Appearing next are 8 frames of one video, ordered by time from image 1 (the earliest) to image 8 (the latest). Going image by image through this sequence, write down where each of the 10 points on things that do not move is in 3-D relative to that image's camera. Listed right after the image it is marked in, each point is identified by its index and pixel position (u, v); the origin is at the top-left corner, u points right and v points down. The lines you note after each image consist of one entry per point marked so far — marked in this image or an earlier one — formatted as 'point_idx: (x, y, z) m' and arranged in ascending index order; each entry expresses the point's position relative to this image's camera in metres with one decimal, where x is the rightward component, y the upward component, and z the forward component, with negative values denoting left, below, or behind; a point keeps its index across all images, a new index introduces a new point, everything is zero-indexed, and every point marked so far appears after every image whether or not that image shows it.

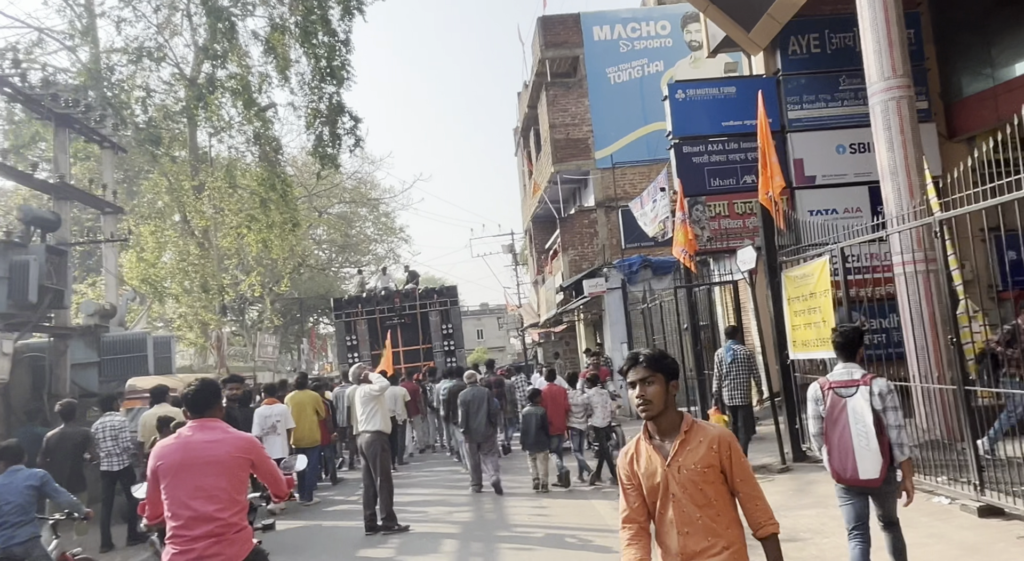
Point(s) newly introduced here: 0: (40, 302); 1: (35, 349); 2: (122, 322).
0: (-6.6, -0.3, +11.4) m
1: (-7.7, -1.1, +13.2) m
2: (-7.2, -0.8, +15.2) m
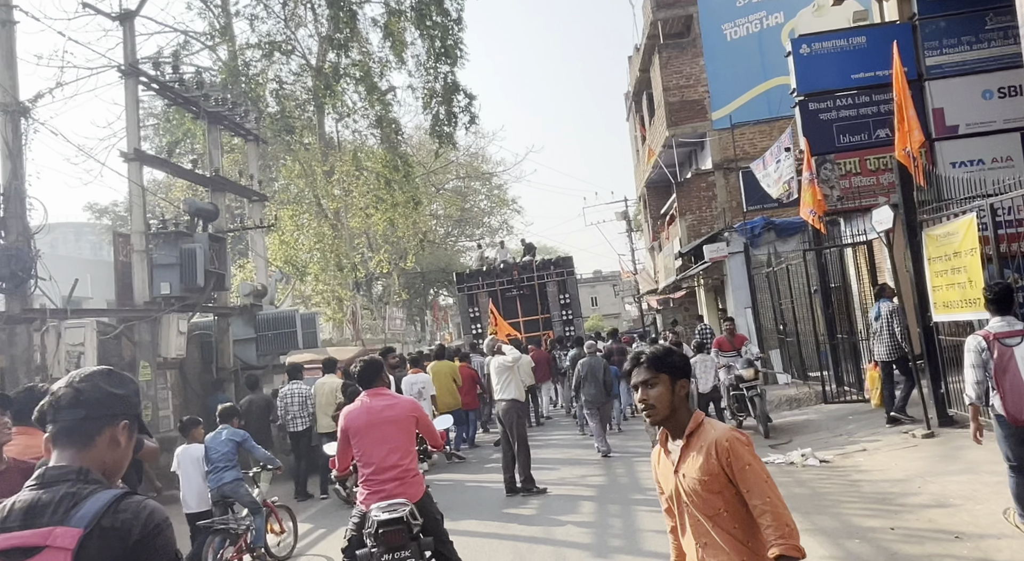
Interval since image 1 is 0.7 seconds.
0: (-4.7, -0.1, +12.6) m
1: (-5.5, -0.8, +14.5) m
2: (-4.8, -0.4, +16.4) m
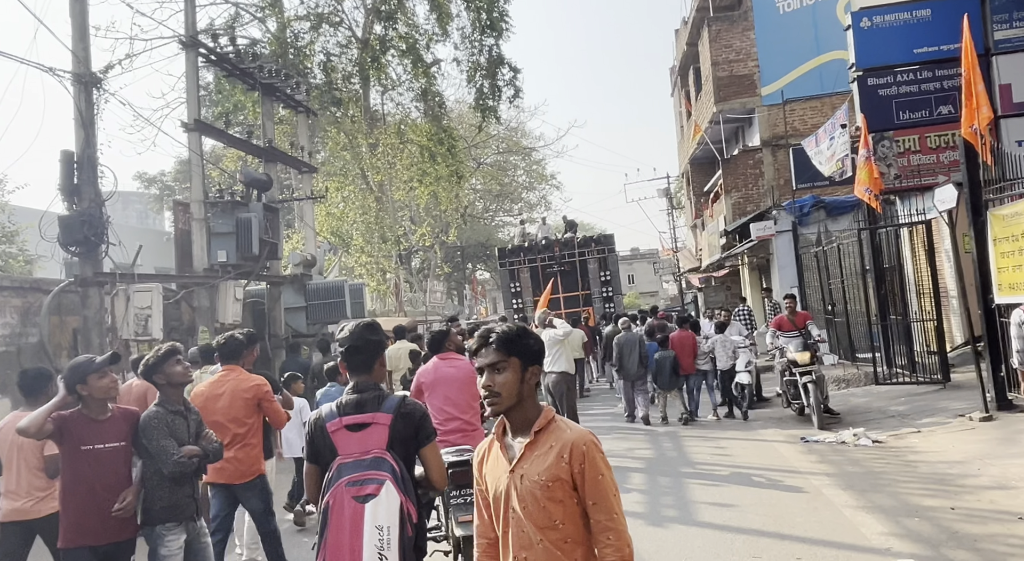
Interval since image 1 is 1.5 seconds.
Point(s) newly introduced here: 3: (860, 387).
0: (-3.9, +0.4, +12.8) m
1: (-4.6, -0.3, +14.7) m
2: (-3.9, +0.2, +16.6) m
3: (+5.4, -1.6, +12.6) m
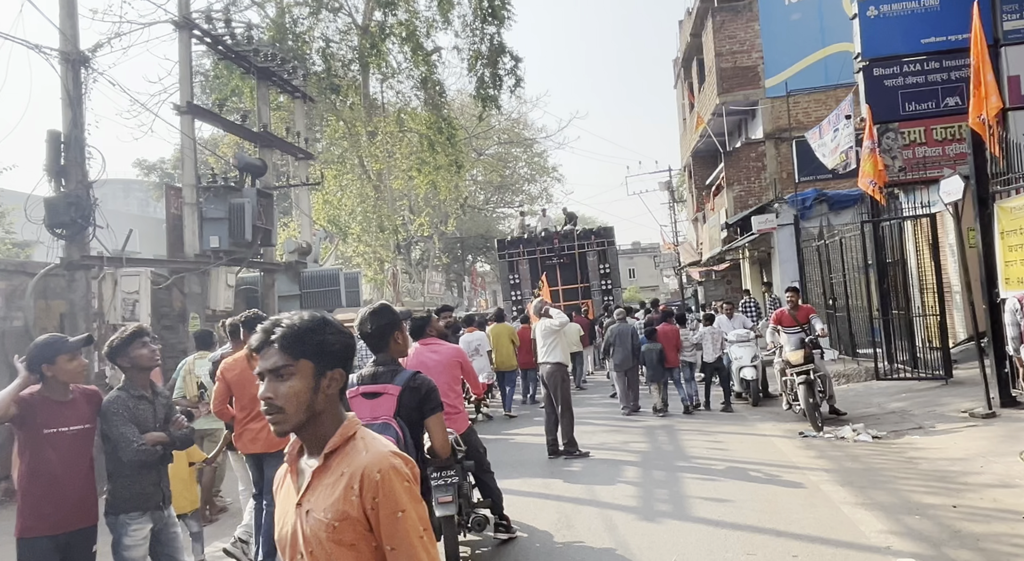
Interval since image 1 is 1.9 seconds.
0: (-4.0, +0.6, +12.6) m
1: (-4.7, 0.0, +14.6) m
2: (-3.9, +0.4, +16.4) m
3: (+5.3, -1.6, +12.4) m
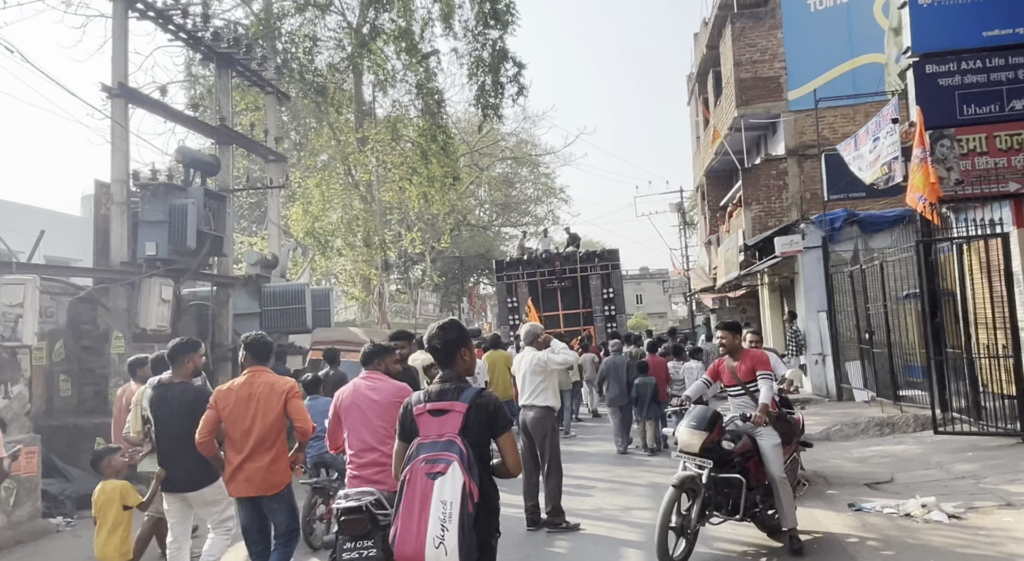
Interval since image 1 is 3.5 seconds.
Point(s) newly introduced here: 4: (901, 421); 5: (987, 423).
0: (-4.1, +0.4, +10.8) m
1: (-4.9, -0.3, +12.8) m
2: (-4.1, +0.1, +14.6) m
3: (+5.1, -2.0, +10.5) m
4: (+5.1, -1.9, +10.8) m
5: (+5.7, -1.7, +9.8) m
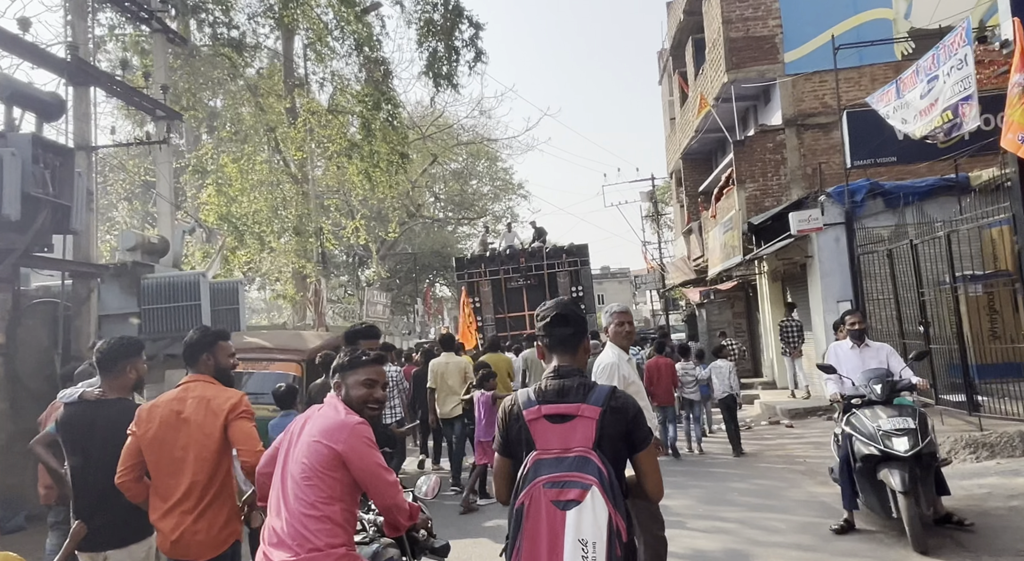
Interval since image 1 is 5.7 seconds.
0: (-4.5, +0.5, +7.6) m
1: (-5.3, -0.2, +9.5) m
2: (-4.6, +0.2, +11.4) m
3: (+4.8, -1.7, +7.8) m
4: (+4.8, -1.6, +8.1) m
5: (+5.4, -1.4, +7.1) m
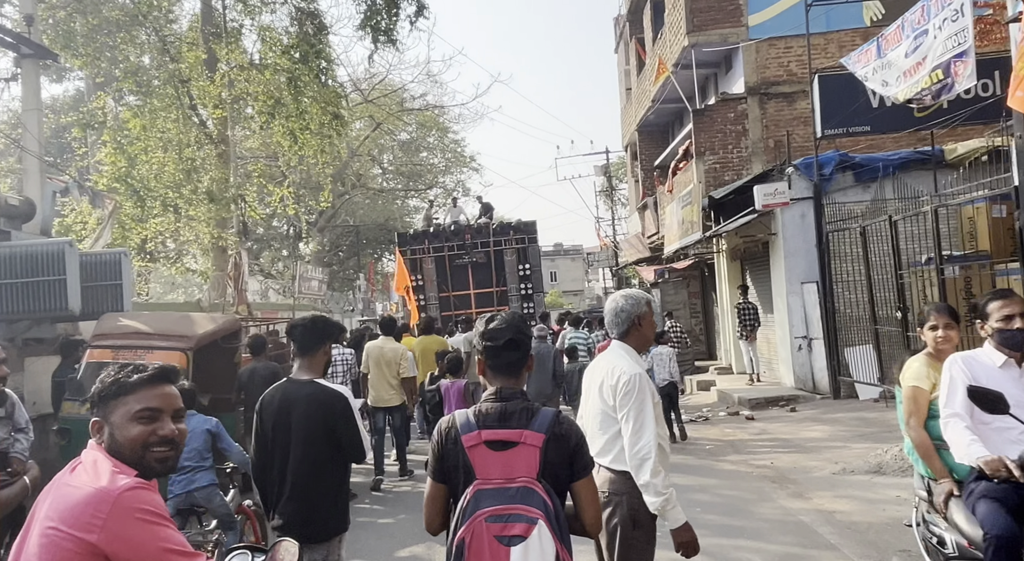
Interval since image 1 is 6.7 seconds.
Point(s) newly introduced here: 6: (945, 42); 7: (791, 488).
0: (-5.1, +0.8, +6.0) m
1: (-6.0, +0.1, +7.8) m
2: (-5.4, +0.6, +9.8) m
3: (+4.1, -1.5, +6.7) m
4: (+4.1, -1.4, +7.1) m
5: (+4.8, -1.3, +6.1) m
6: (+4.5, +2.4, +8.2) m
7: (+2.5, -1.9, +7.4) m
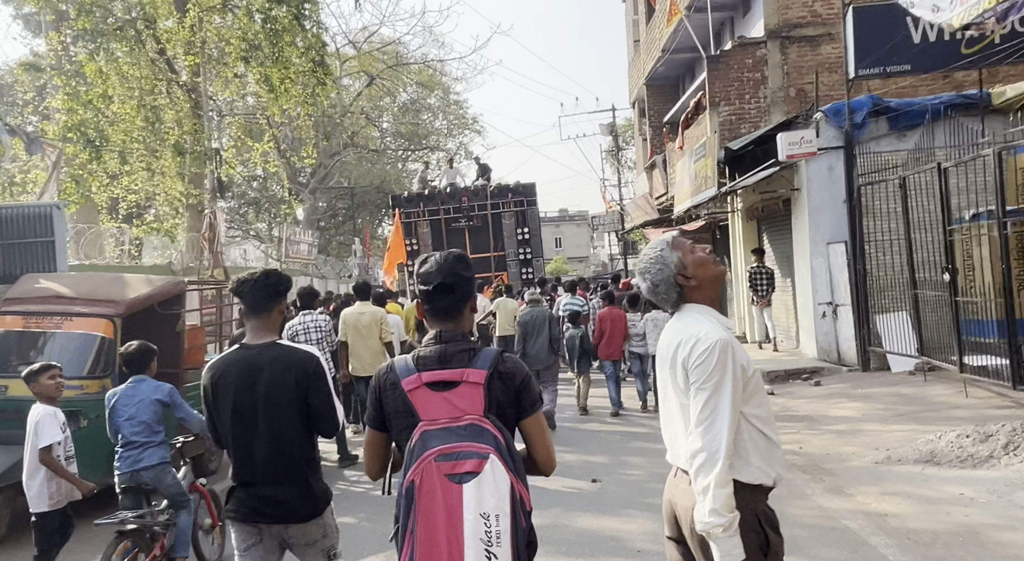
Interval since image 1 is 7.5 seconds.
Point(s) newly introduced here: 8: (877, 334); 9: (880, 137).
0: (-5.2, +1.1, +4.8) m
1: (-6.1, +0.5, +6.7) m
2: (-5.5, +1.0, +8.6) m
3: (+4.0, -1.2, +5.5) m
4: (+4.0, -1.1, +5.9) m
5: (+4.7, -1.0, +4.9) m
6: (+4.4, +2.8, +6.9) m
7: (+2.4, -1.5, +6.2) m
8: (+4.8, -0.7, +10.6) m
9: (+5.0, +1.9, +10.6) m
